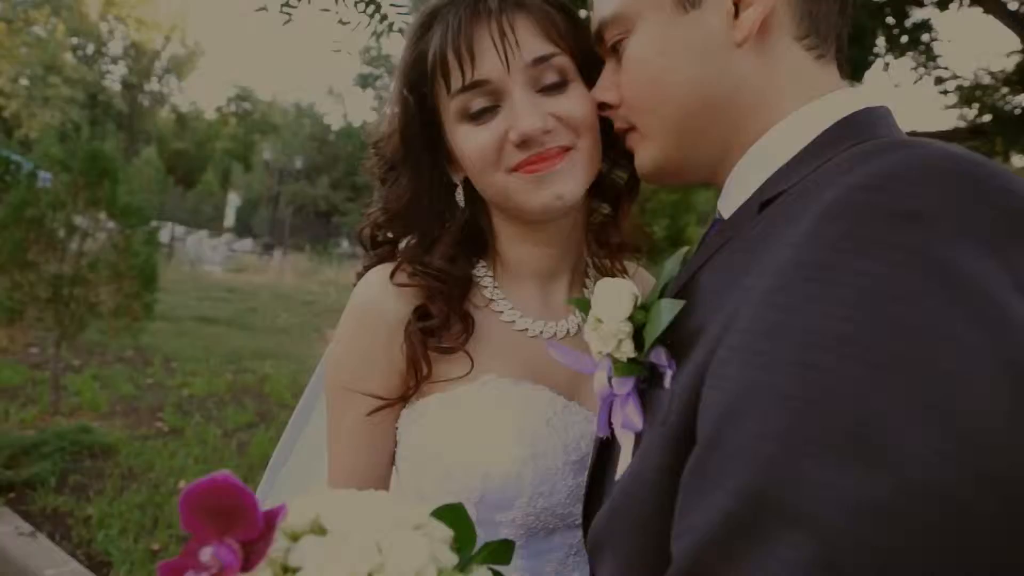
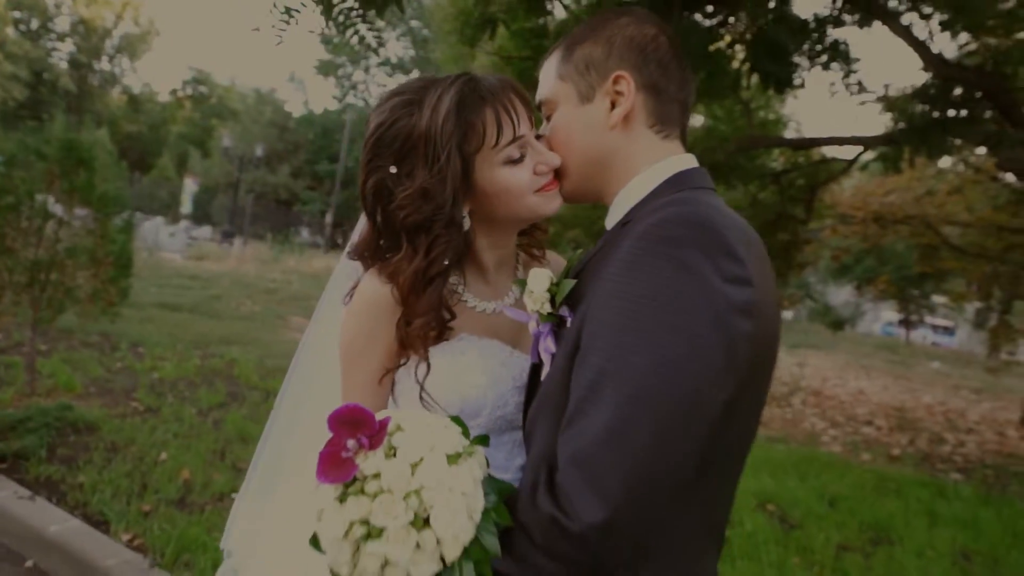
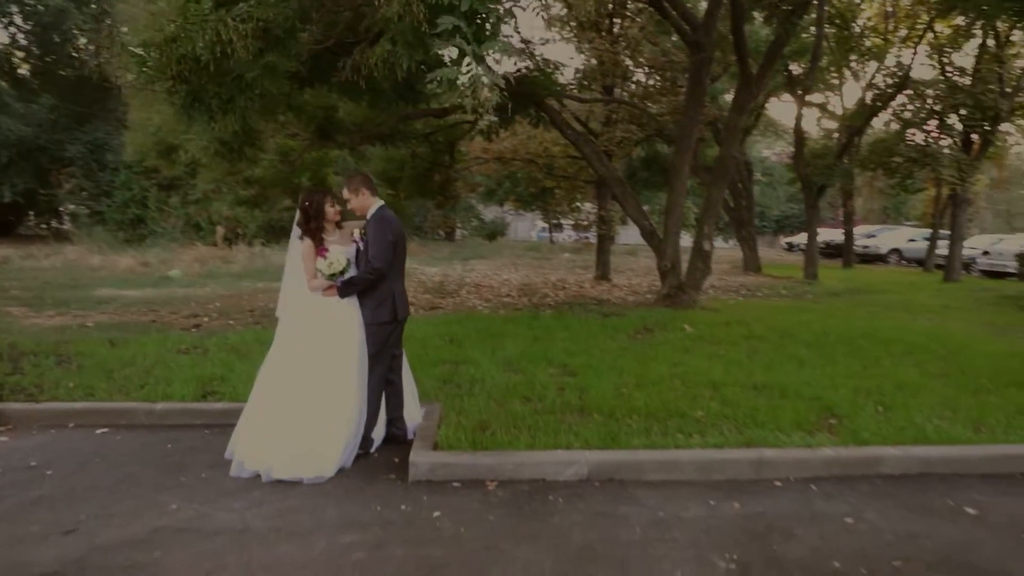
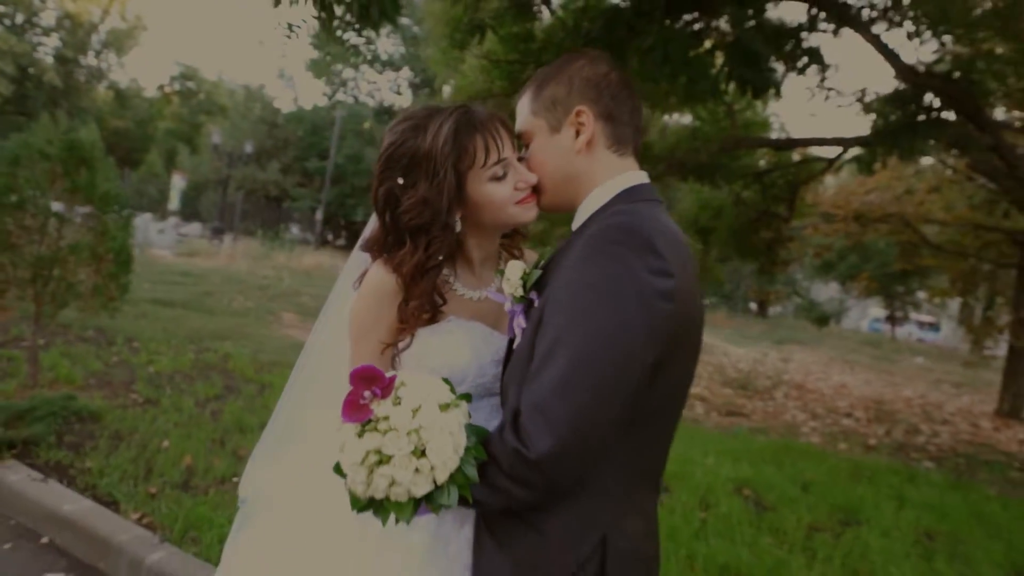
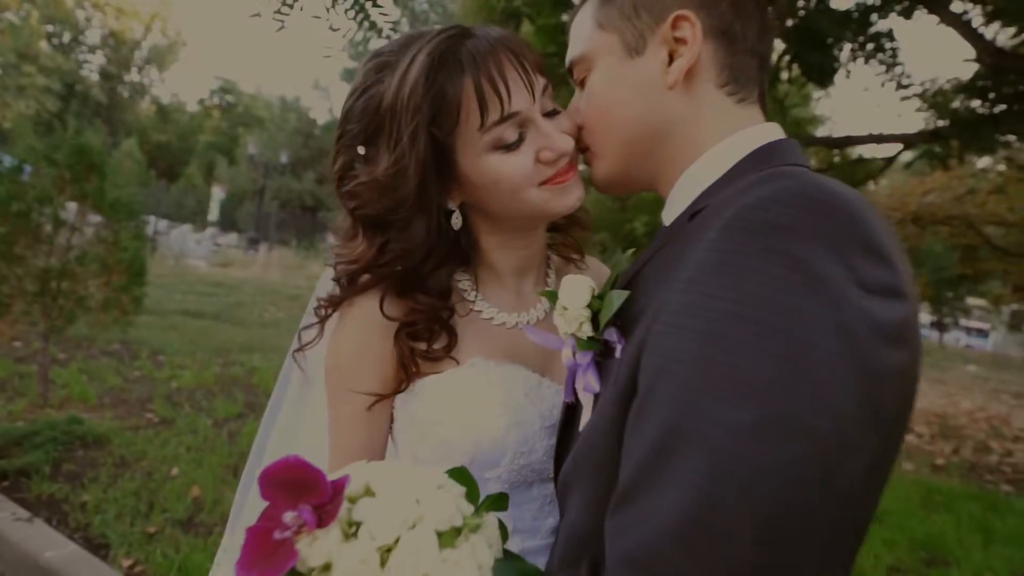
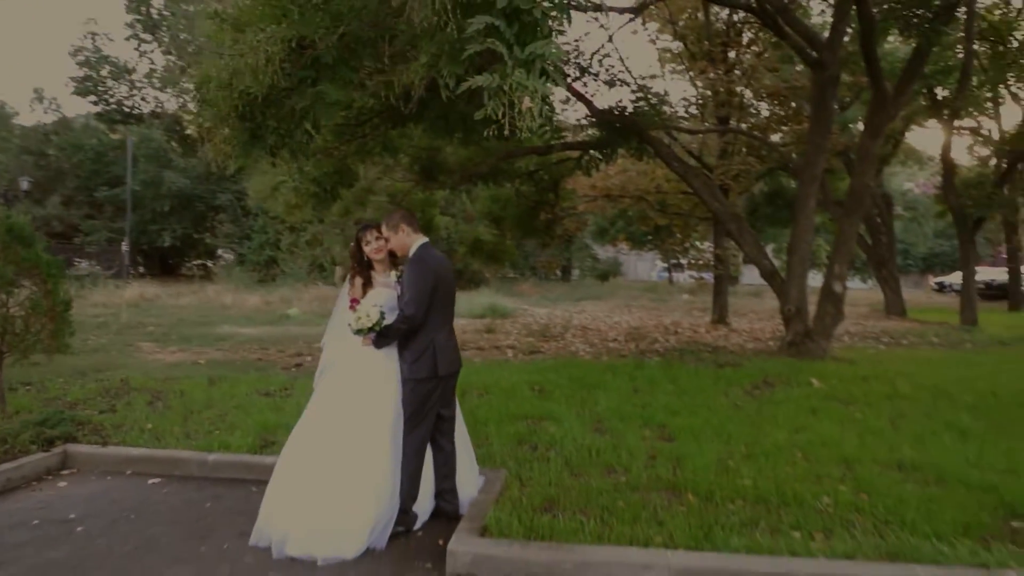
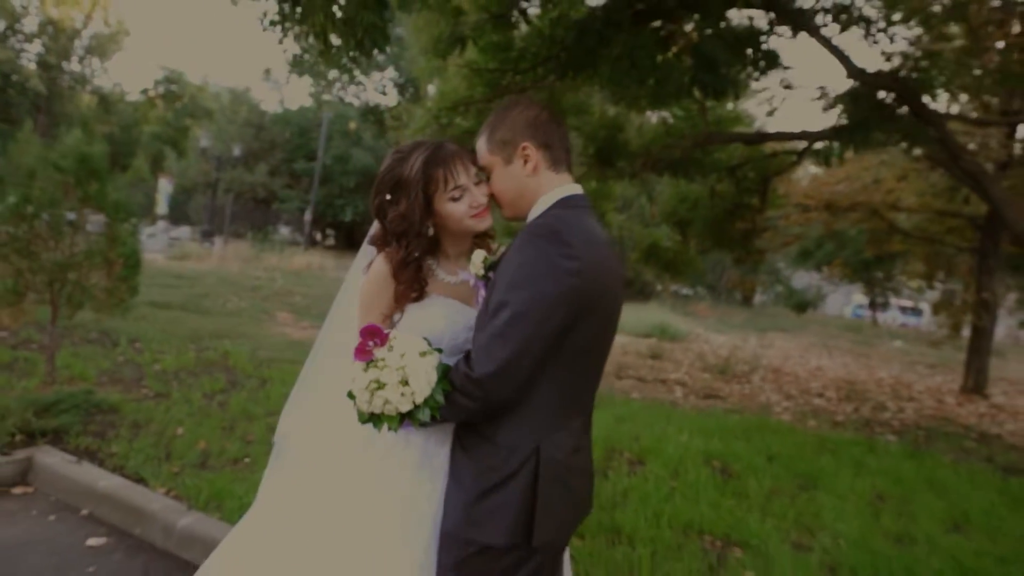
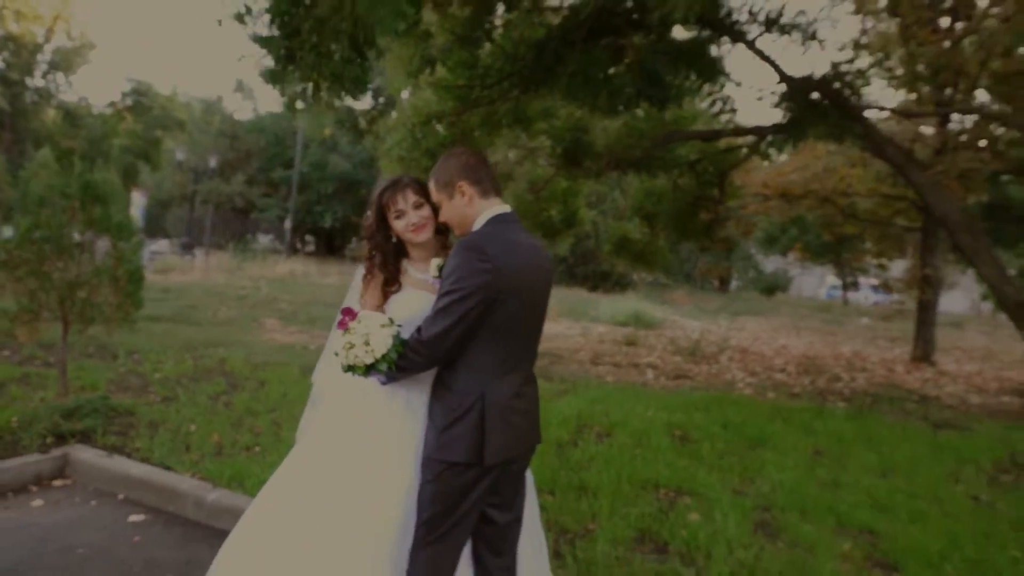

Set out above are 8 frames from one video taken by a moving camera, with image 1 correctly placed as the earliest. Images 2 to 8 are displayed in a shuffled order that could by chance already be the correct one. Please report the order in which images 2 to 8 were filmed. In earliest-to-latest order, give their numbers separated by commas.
5, 2, 4, 7, 8, 6, 3
